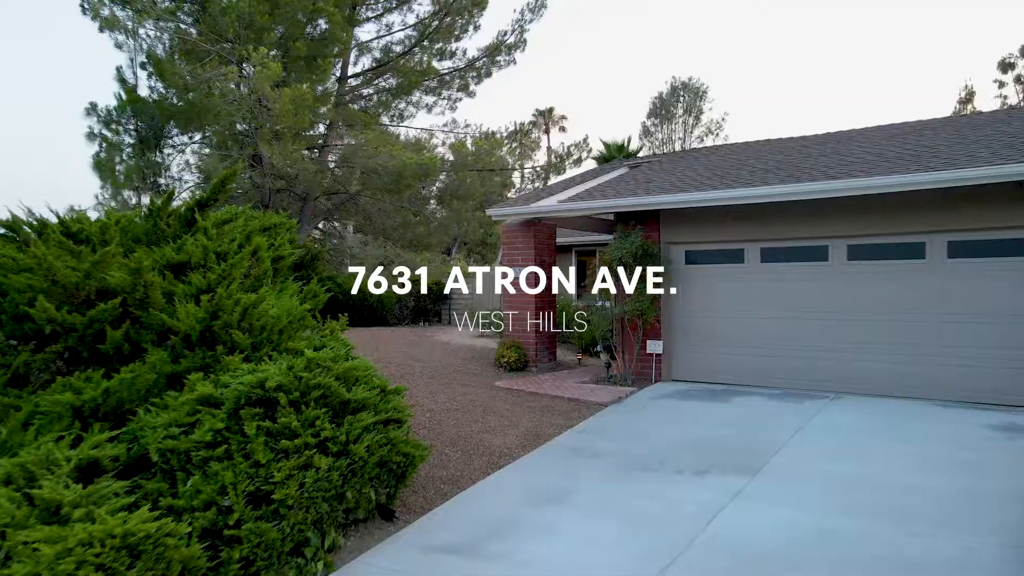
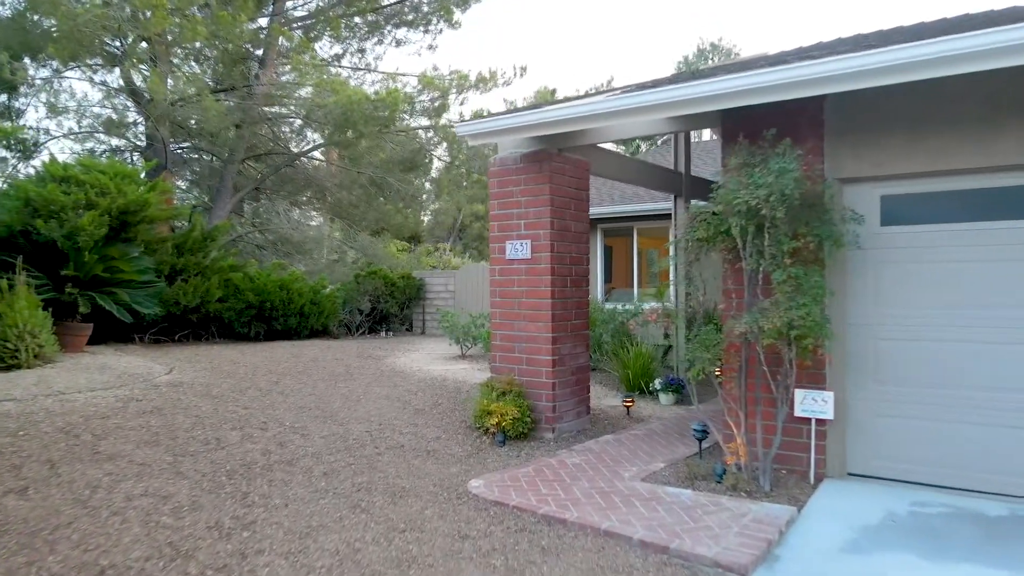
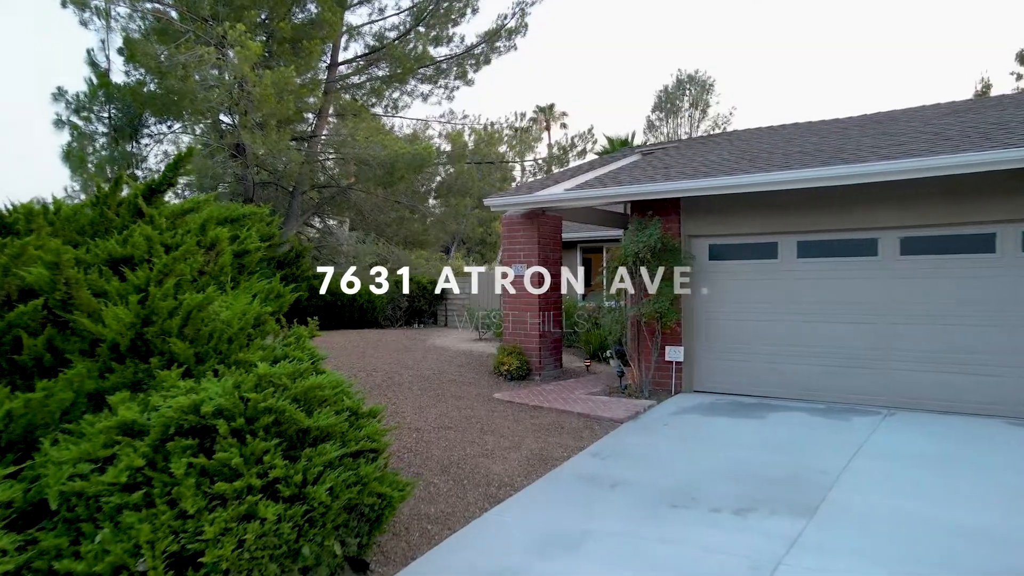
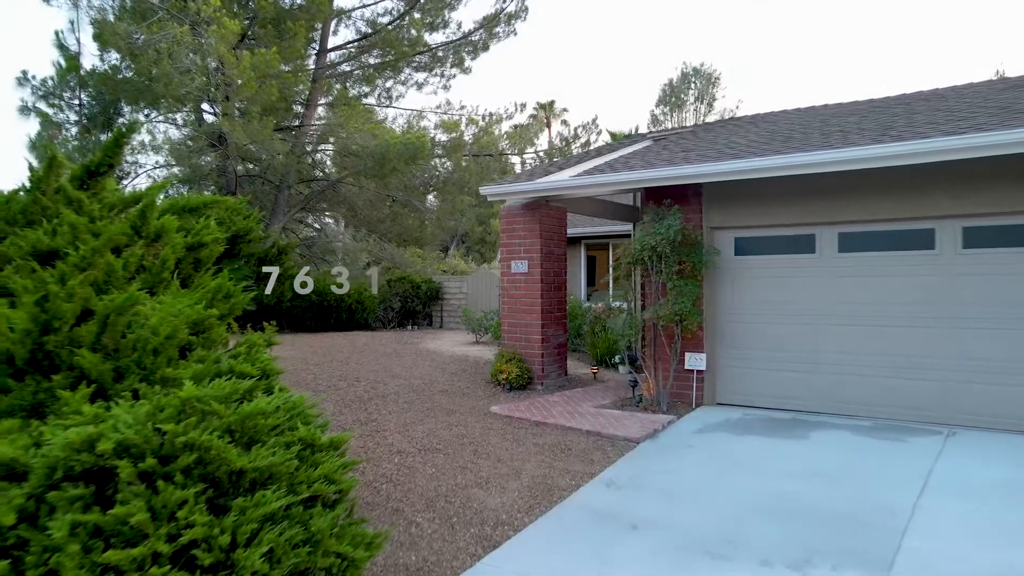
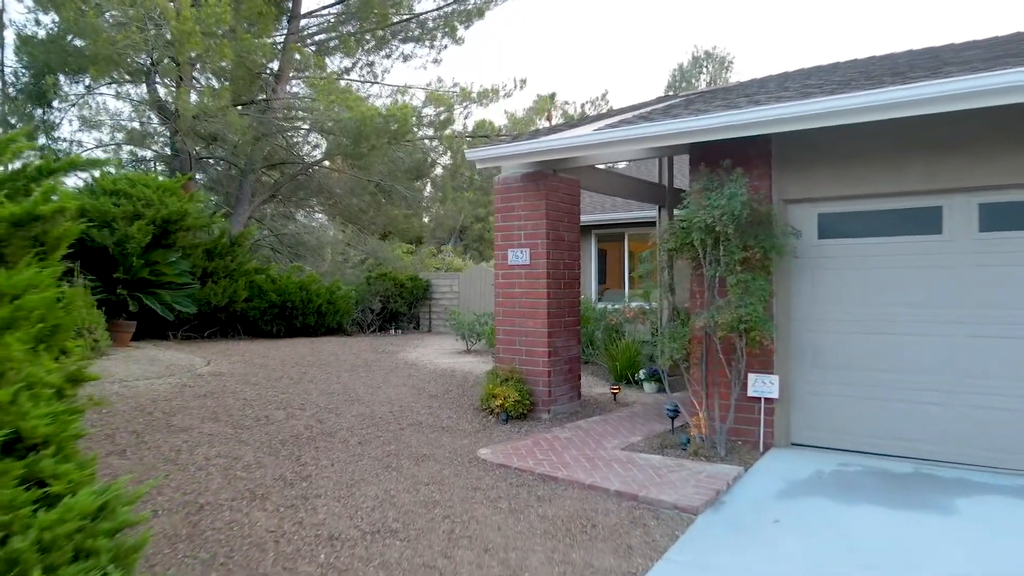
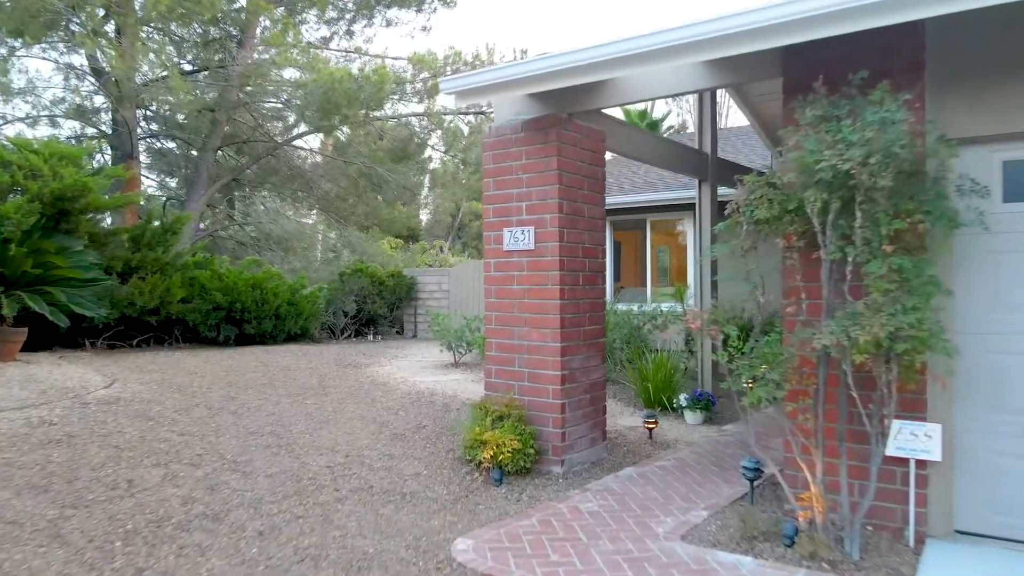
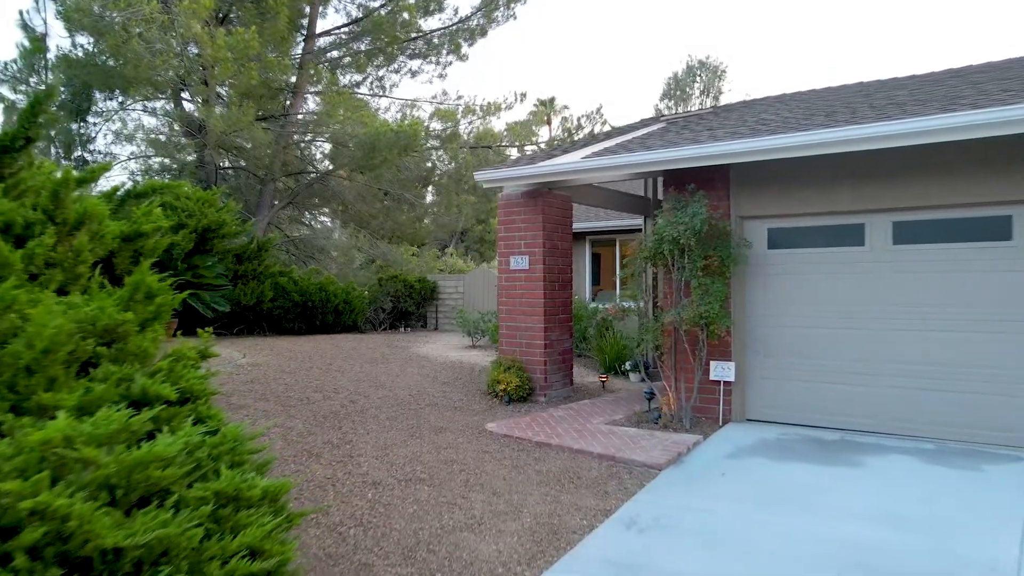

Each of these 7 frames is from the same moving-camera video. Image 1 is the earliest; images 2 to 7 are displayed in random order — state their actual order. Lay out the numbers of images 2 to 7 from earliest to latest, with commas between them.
3, 4, 7, 5, 2, 6
